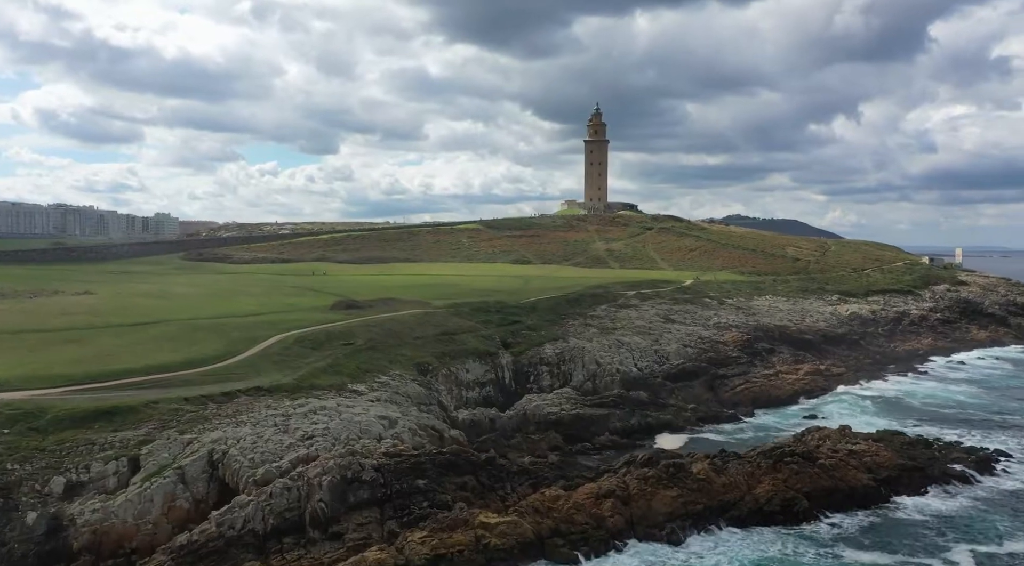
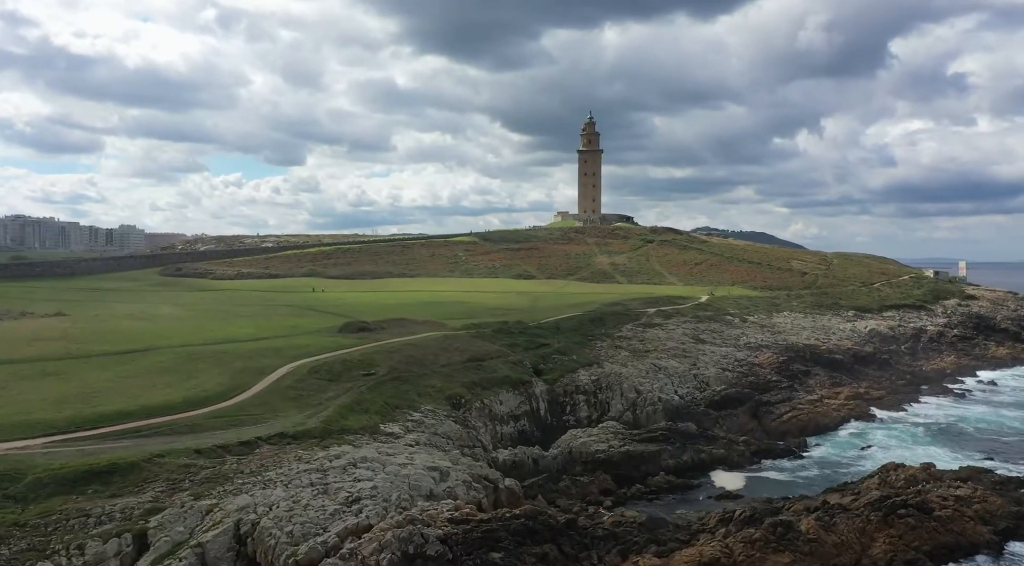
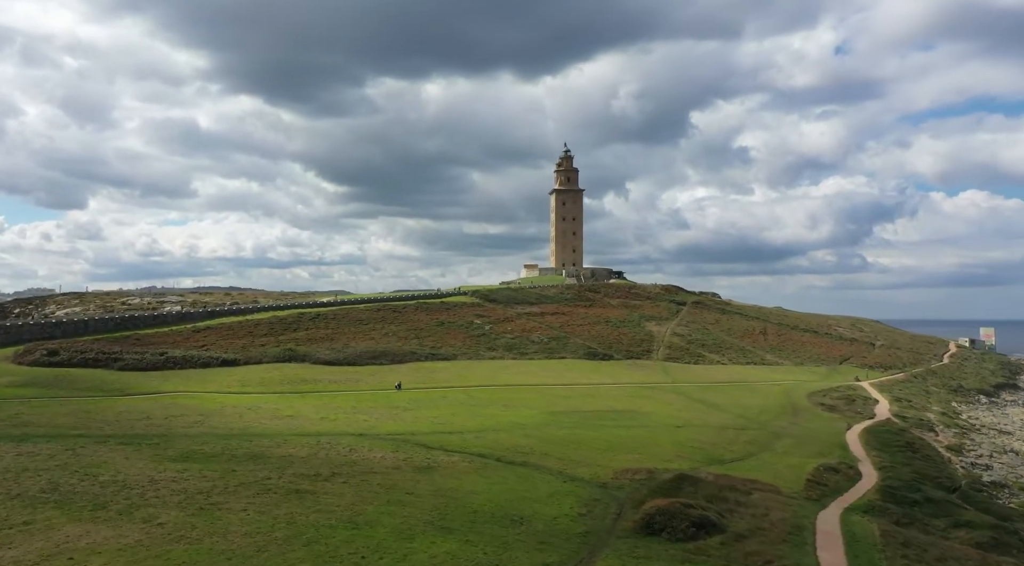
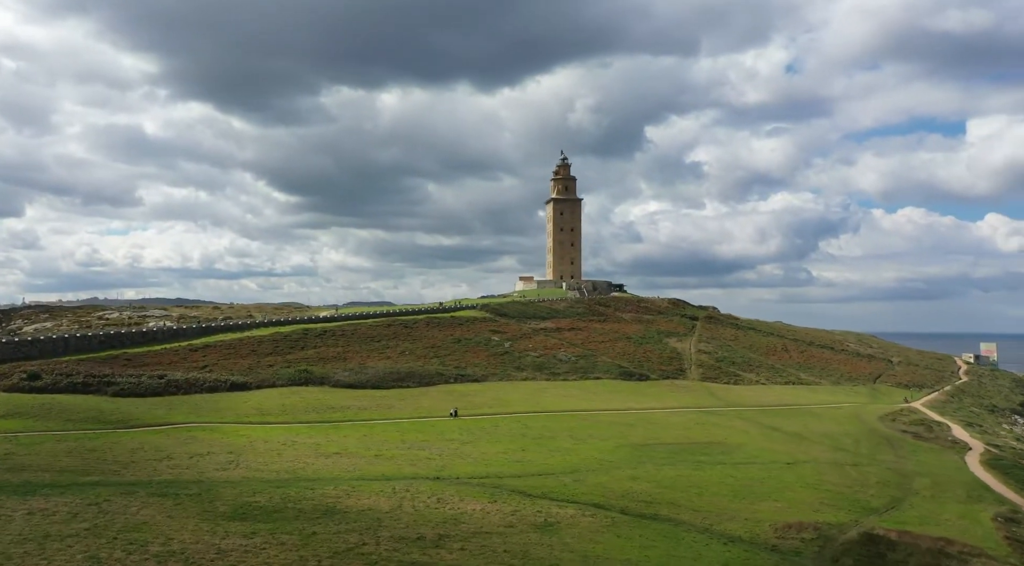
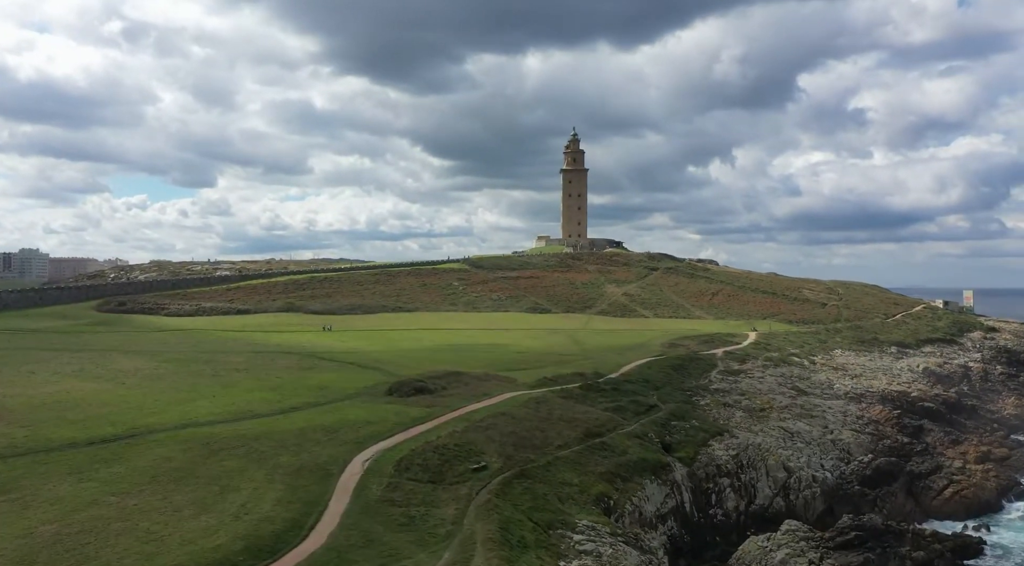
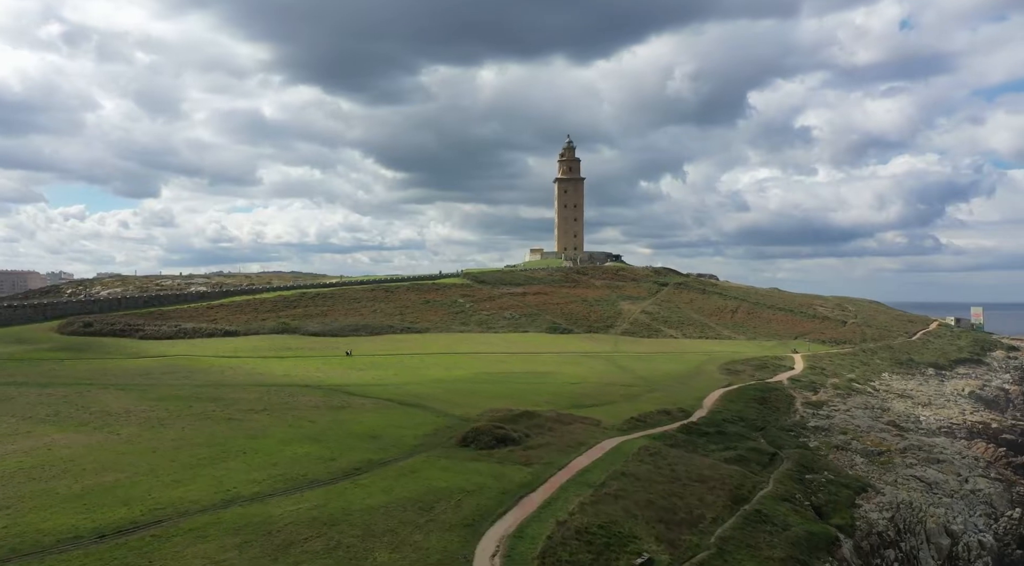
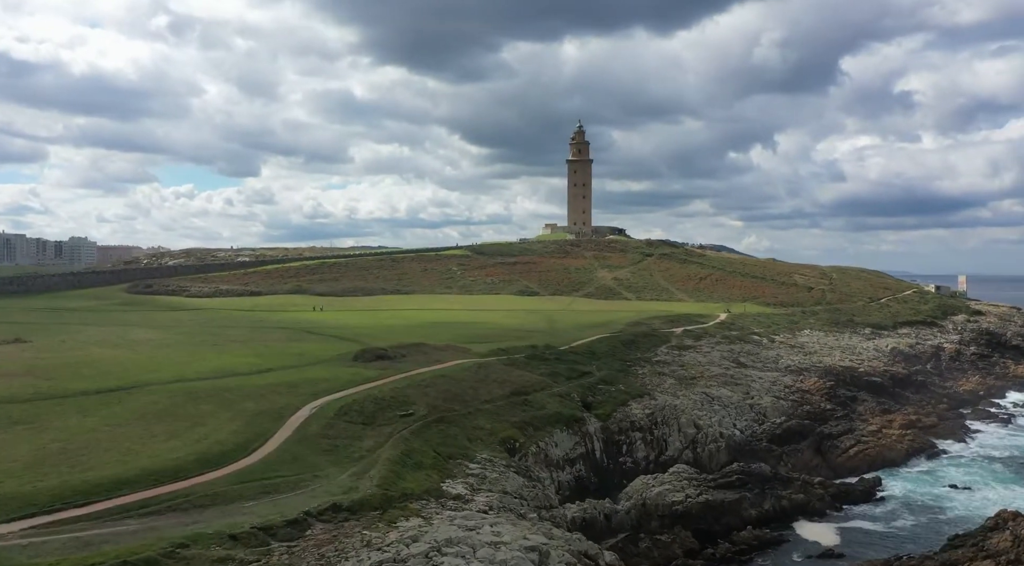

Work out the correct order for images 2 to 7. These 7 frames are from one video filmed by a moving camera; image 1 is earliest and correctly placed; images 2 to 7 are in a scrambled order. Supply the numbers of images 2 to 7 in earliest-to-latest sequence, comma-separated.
2, 7, 5, 6, 3, 4
